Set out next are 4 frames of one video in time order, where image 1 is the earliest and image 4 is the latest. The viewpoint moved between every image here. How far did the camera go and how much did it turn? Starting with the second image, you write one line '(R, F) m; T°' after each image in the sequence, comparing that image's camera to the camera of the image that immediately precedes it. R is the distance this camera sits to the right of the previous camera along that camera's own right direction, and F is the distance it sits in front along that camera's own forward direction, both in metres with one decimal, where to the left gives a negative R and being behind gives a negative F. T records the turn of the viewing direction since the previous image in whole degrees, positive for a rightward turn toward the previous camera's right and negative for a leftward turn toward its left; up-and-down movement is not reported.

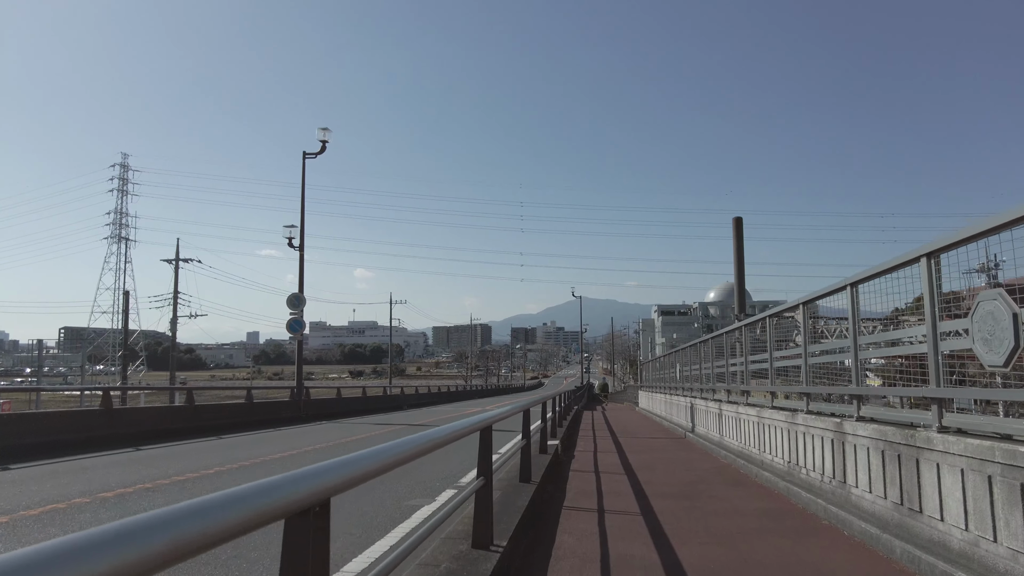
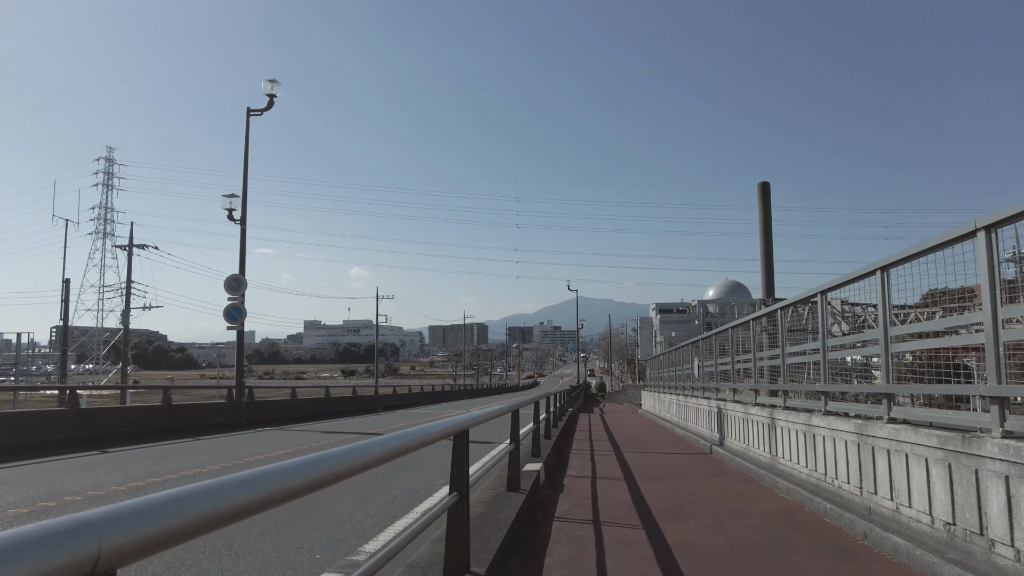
(+0.1, +1.2) m; 0°
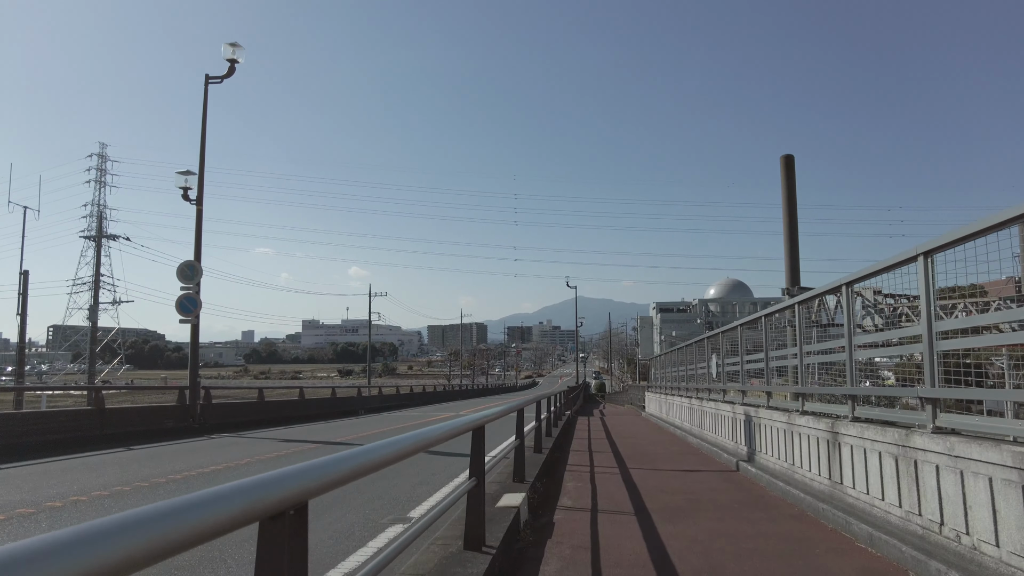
(+0.1, +0.7) m; 0°
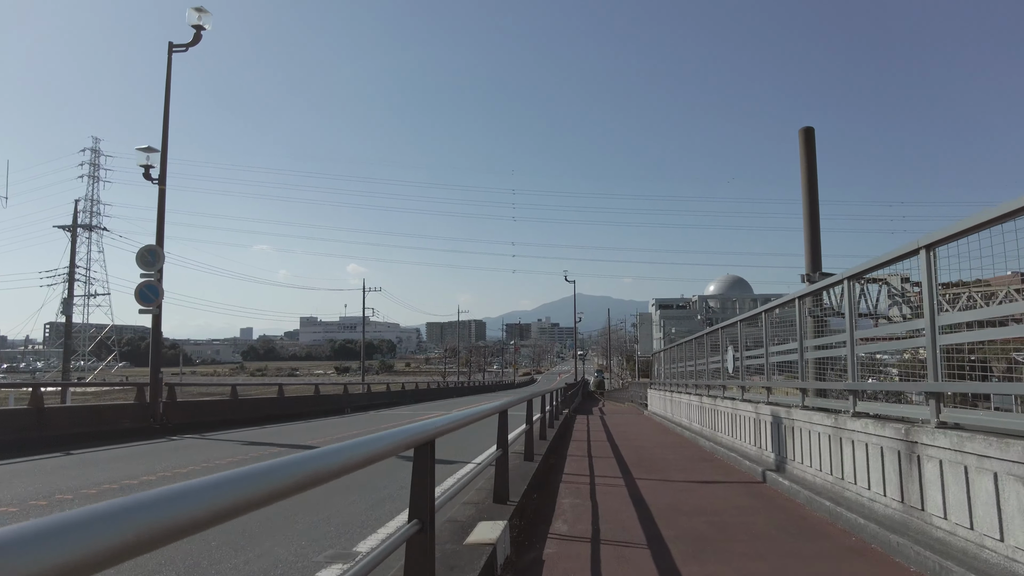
(+0.1, +0.5) m; 0°
